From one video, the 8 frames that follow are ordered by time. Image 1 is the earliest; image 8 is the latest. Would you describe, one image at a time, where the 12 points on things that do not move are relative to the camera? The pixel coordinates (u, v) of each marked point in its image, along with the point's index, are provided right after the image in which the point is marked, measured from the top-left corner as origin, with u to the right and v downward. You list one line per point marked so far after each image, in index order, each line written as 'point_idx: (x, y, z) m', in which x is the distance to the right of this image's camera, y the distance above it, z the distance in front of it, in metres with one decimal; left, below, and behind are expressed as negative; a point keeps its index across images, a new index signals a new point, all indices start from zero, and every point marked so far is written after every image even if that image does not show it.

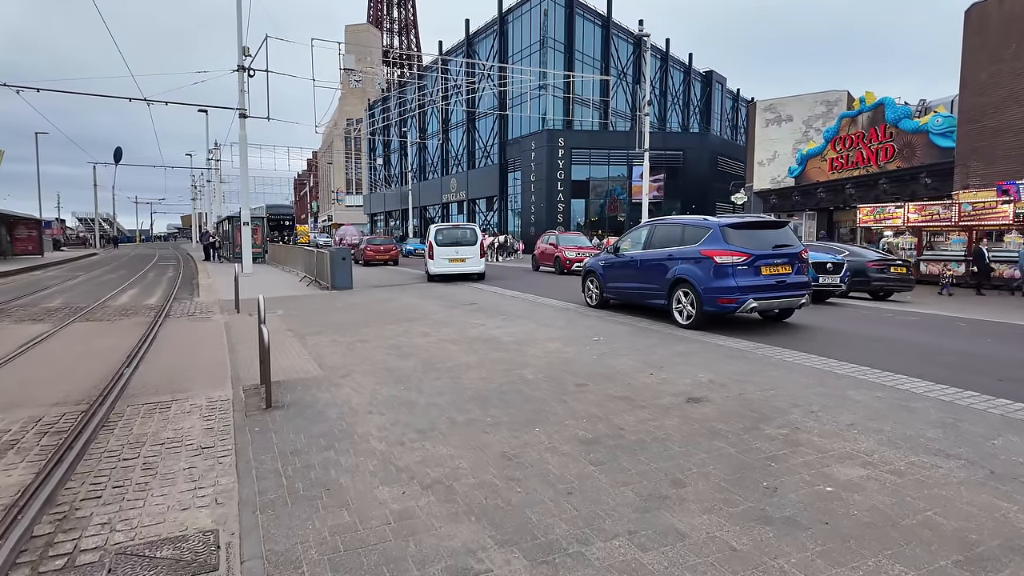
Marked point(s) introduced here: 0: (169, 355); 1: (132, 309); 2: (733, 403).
0: (-4.4, -0.9, +7.7) m
1: (-8.0, -0.4, +12.7) m
2: (+1.8, -0.9, +4.8) m
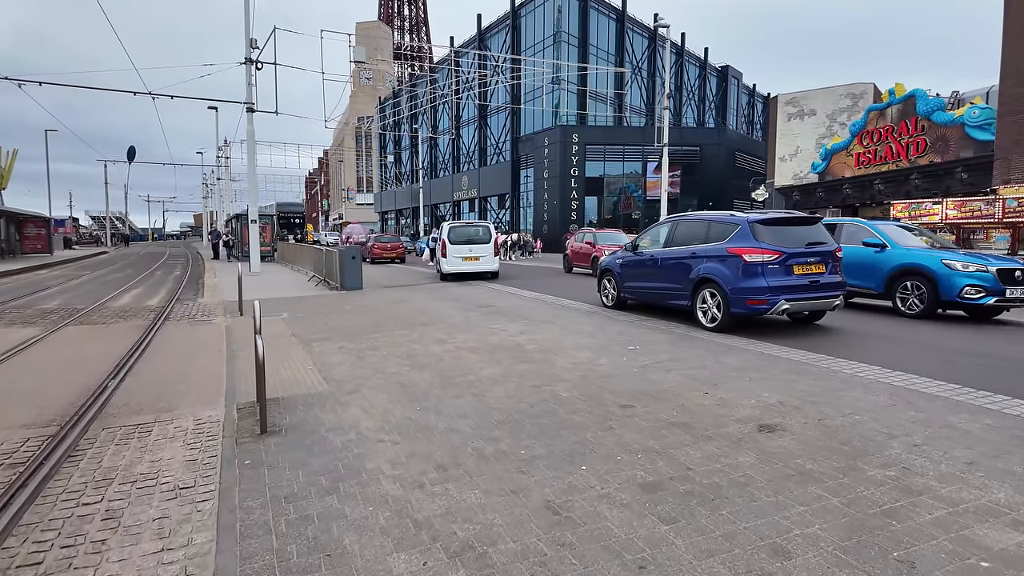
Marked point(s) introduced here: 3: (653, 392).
0: (-4.1, -0.9, +7.0) m
1: (-7.7, -0.5, +12.0) m
2: (+2.0, -1.0, +4.0) m
3: (+1.2, -0.9, +5.1) m
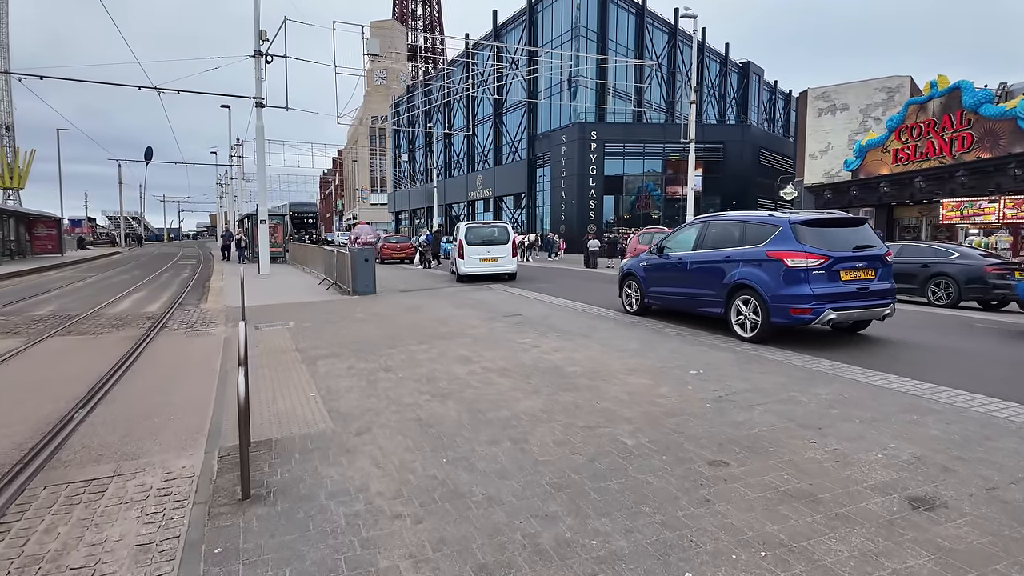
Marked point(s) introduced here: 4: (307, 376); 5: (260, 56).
0: (-3.7, -1.0, +6.0) m
1: (-7.2, -0.6, +11.1) m
2: (+2.3, -1.1, +2.9) m
3: (+1.5, -1.0, +4.0) m
4: (-2.1, -0.9, +6.2) m
5: (-8.2, +7.6, +19.5) m
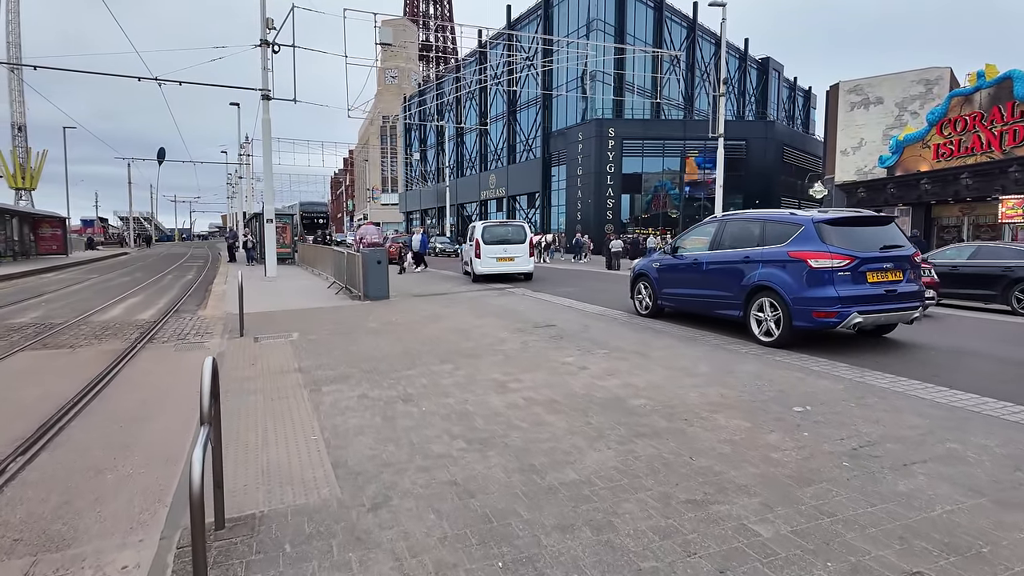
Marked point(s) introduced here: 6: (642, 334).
0: (-3.3, -1.1, +4.9) m
1: (-6.7, -0.7, +10.0) m
2: (+2.7, -1.2, +1.7) m
3: (+1.9, -1.1, +2.7) m
4: (-1.7, -1.0, +5.1) m
5: (-7.6, +7.5, +18.5) m
6: (+1.7, -0.6, +7.9) m
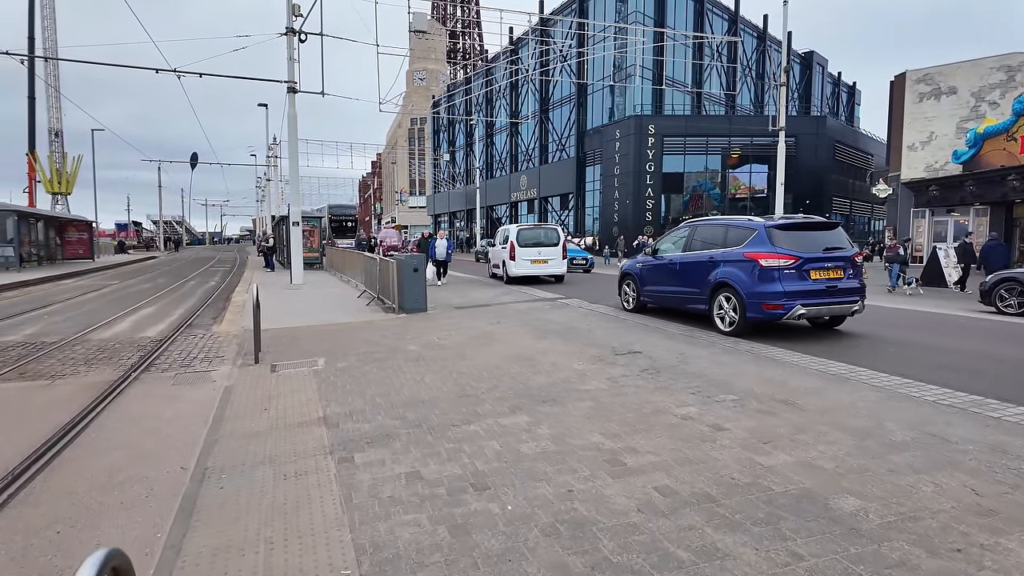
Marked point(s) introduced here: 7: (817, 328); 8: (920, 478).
0: (-2.6, -1.3, +3.3) m
1: (-5.7, -0.9, +8.6) m
2: (+3.3, -1.4, -0.2) m
3: (+2.5, -1.3, +0.9) m
4: (-1.0, -1.2, +3.4) m
5: (-6.3, +7.3, +17.1) m
6: (+2.6, -0.8, +6.1) m
7: (+4.5, -0.6, +8.8) m
8: (+2.3, -1.1, +3.4) m
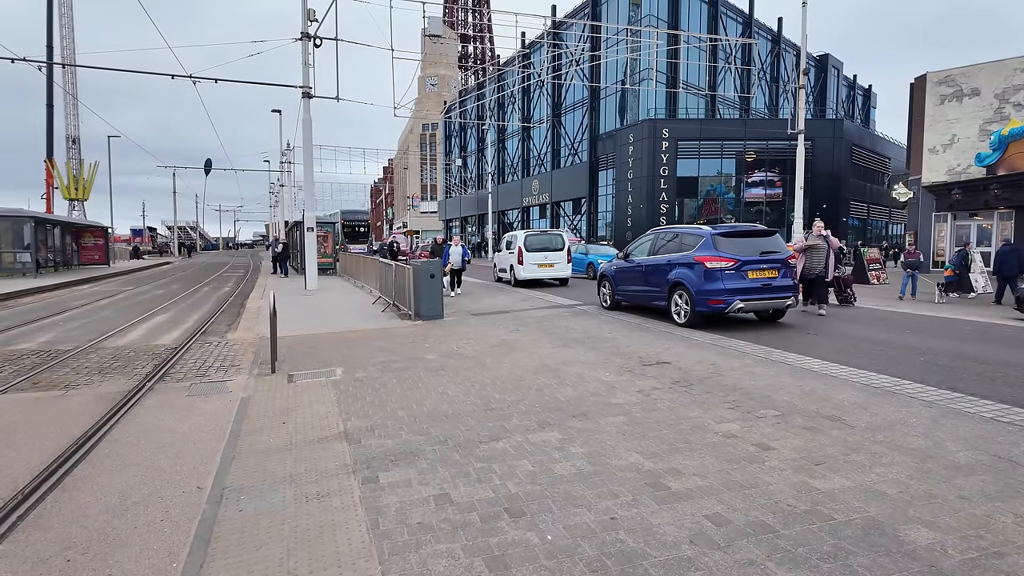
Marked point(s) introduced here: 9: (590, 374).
0: (-2.4, -1.4, +3.1) m
1: (-5.4, -1.0, +8.4) m
2: (+3.4, -1.4, -0.5) m
3: (+2.7, -1.3, +0.6) m
4: (-0.8, -1.3, +3.2) m
5: (-5.8, +7.1, +17.0) m
6: (+2.8, -0.9, +5.8) m
7: (+4.8, -0.7, +8.5) m
8: (+2.5, -1.1, +3.1) m
9: (+0.8, -0.9, +6.4) m
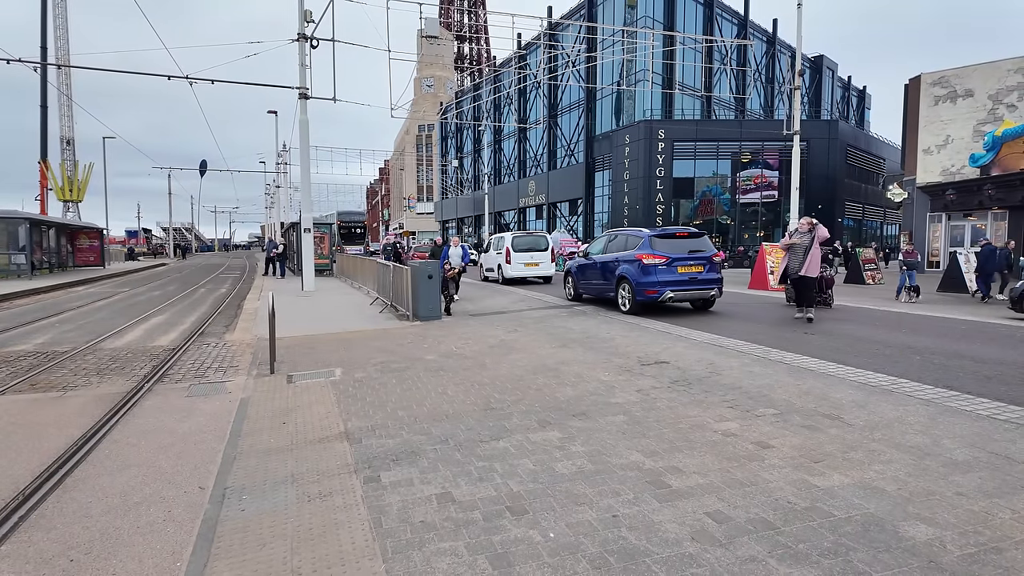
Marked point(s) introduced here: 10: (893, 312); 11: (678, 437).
0: (-2.4, -1.4, +3.1) m
1: (-5.4, -1.0, +8.4) m
2: (+3.5, -1.4, -0.4) m
3: (+2.7, -1.3, +0.6) m
4: (-0.8, -1.3, +3.2) m
5: (-5.9, +7.0, +17.0) m
6: (+2.8, -0.9, +5.8) m
7: (+4.7, -0.7, +8.5) m
8: (+2.5, -1.1, +3.2) m
9: (+0.8, -0.9, +6.4) m
10: (+7.5, -0.5, +11.8) m
11: (+1.2, -1.1, +4.3) m
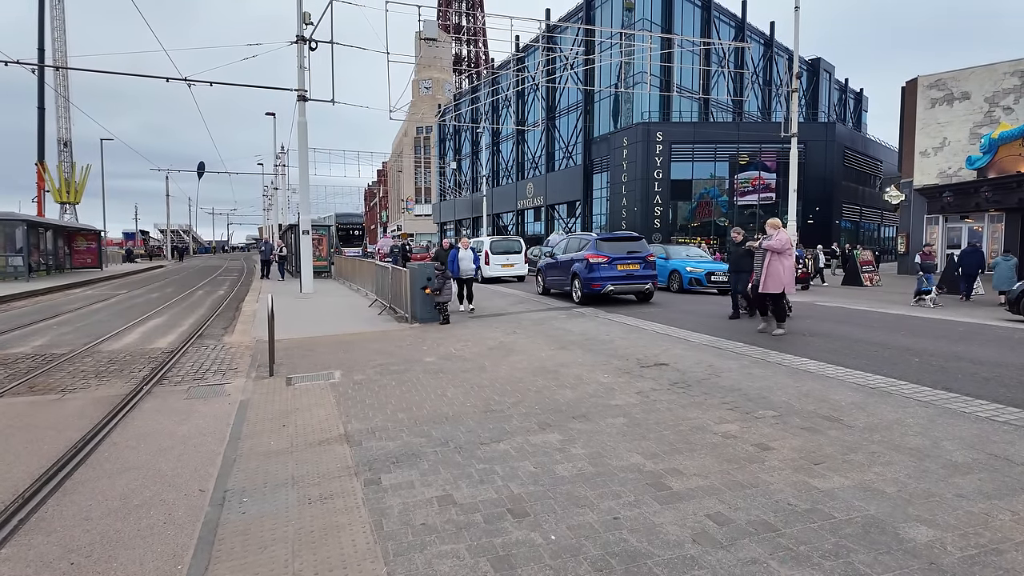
0: (-2.4, -1.4, +3.1) m
1: (-5.4, -1.0, +8.4) m
2: (+3.5, -1.4, -0.4) m
3: (+2.7, -1.3, +0.7) m
4: (-0.7, -1.3, +3.2) m
5: (-5.9, +7.0, +17.0) m
6: (+2.8, -0.9, +5.8) m
7: (+4.7, -0.7, +8.5) m
8: (+2.5, -1.1, +3.2) m
9: (+0.8, -0.9, +6.4) m
10: (+7.5, -0.5, +11.8) m
11: (+1.2, -1.1, +4.3) m
